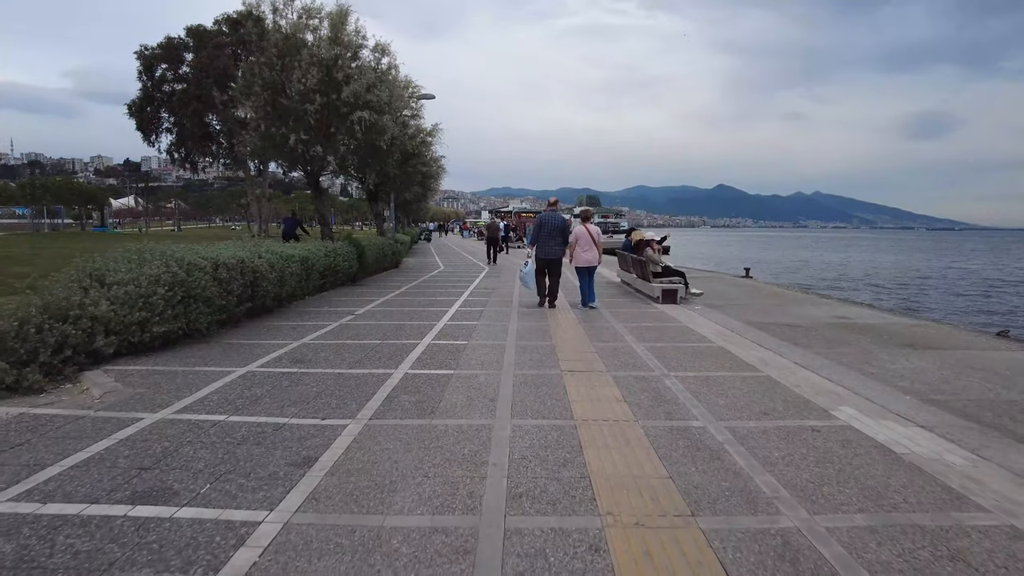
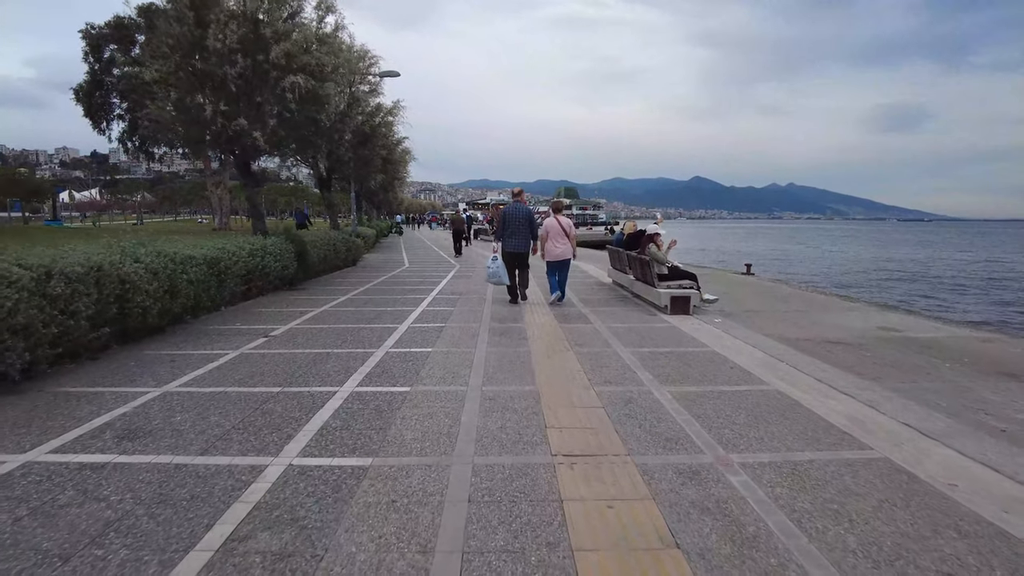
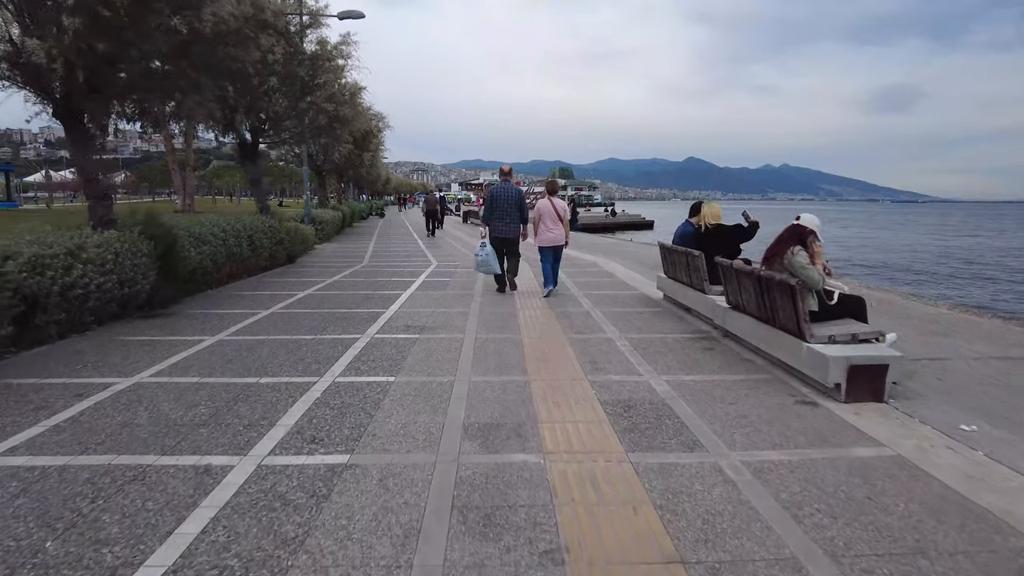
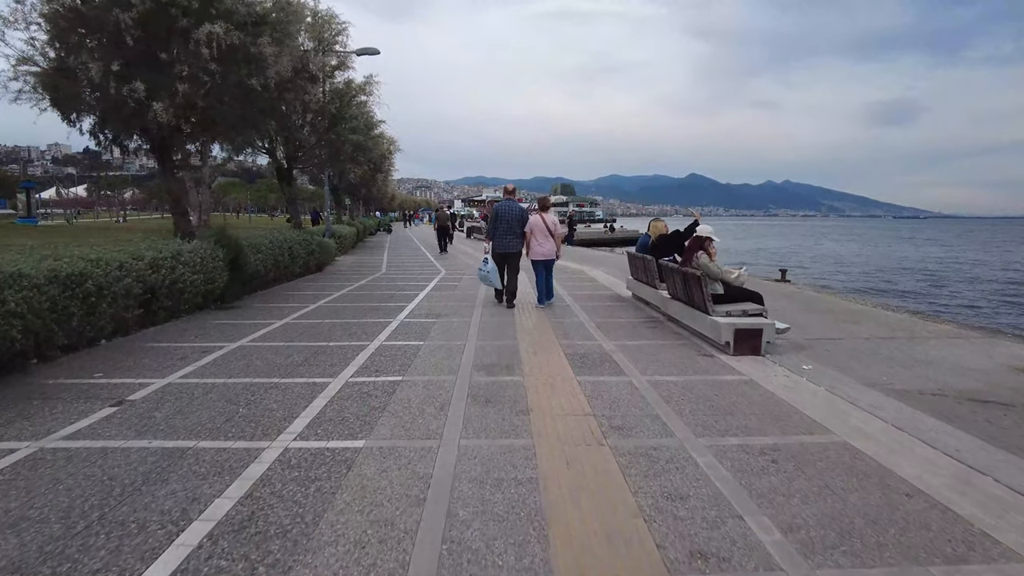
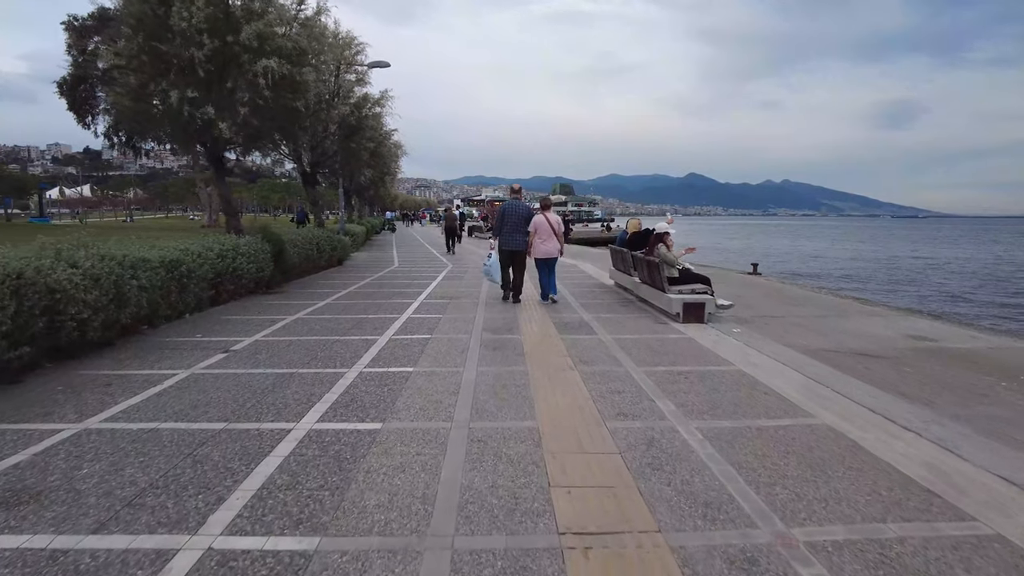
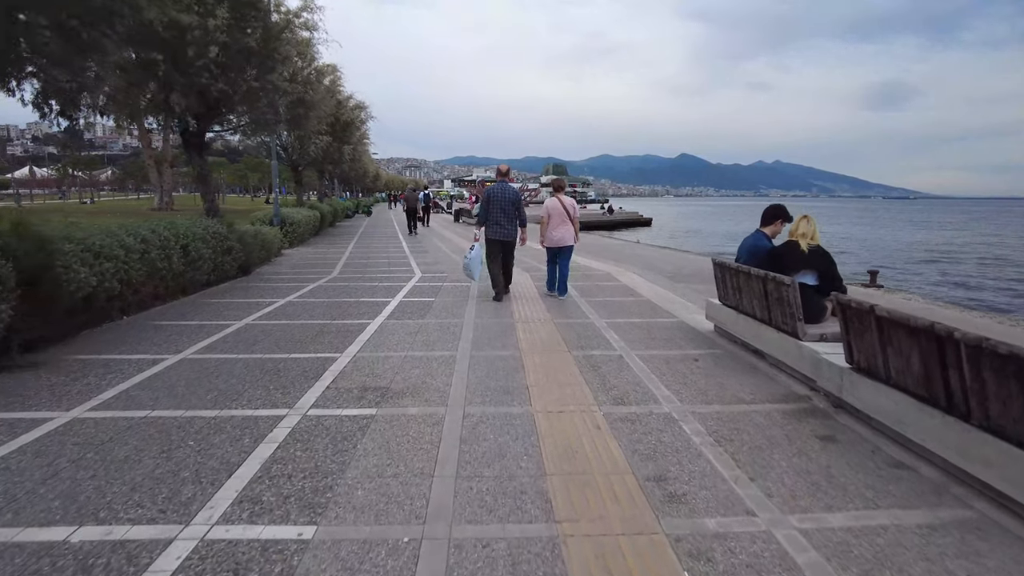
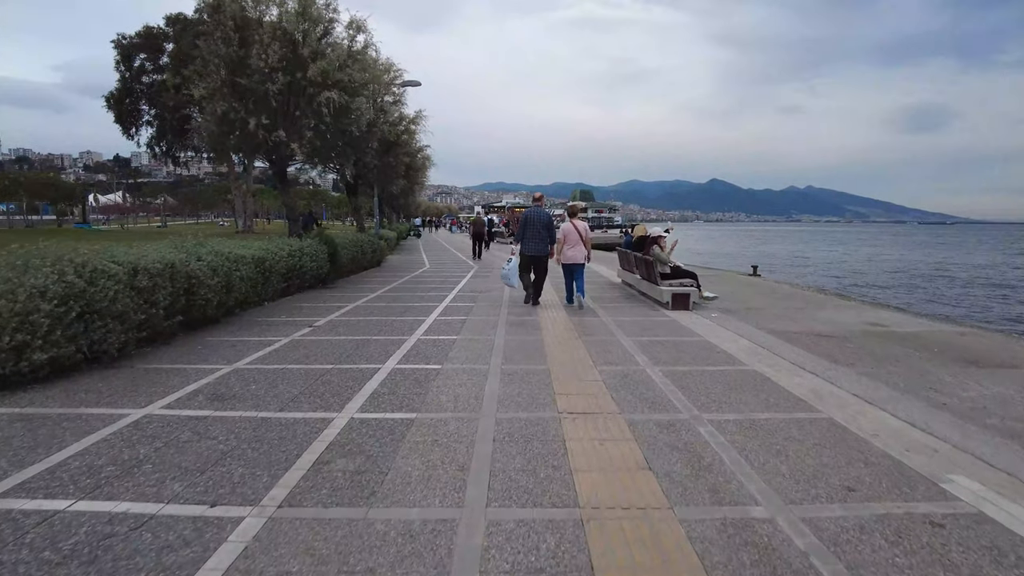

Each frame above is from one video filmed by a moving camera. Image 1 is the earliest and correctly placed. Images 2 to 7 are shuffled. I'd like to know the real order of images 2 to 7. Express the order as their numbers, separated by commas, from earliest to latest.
7, 2, 5, 4, 3, 6
